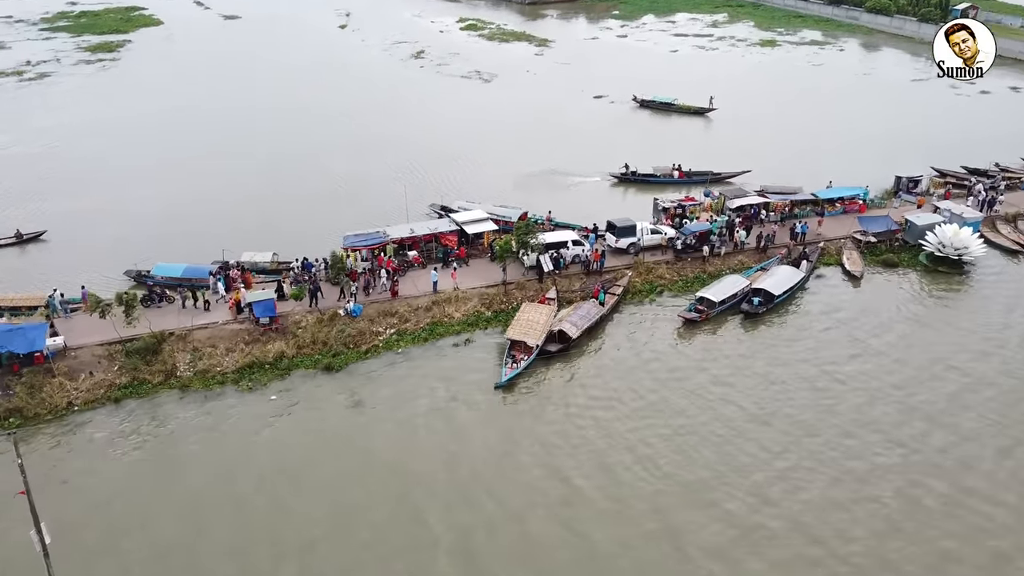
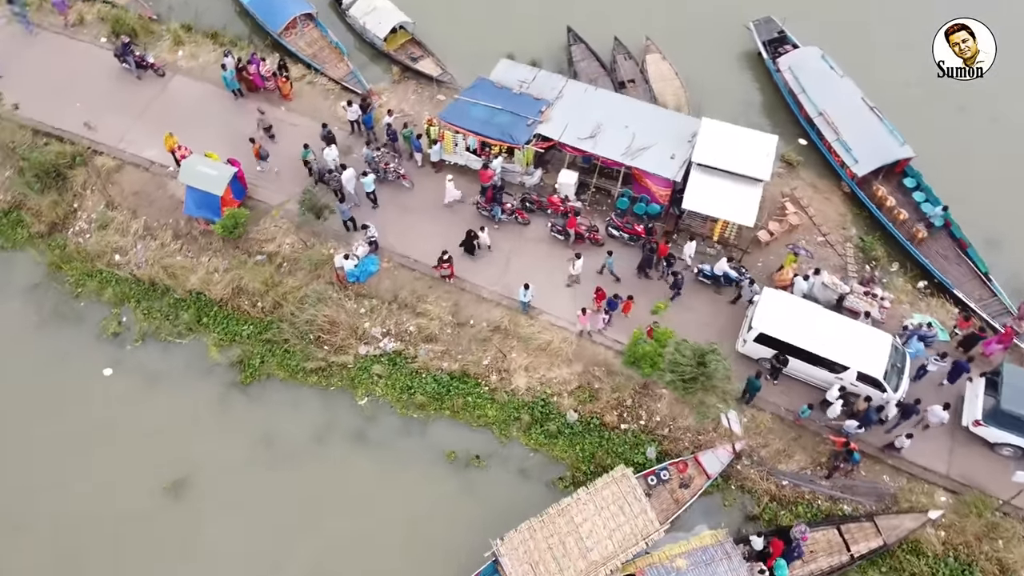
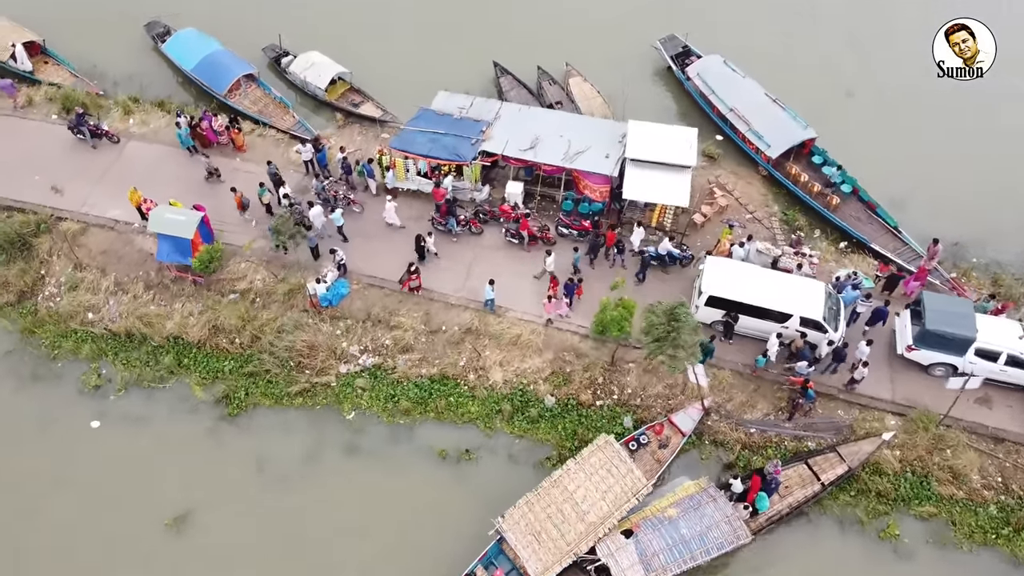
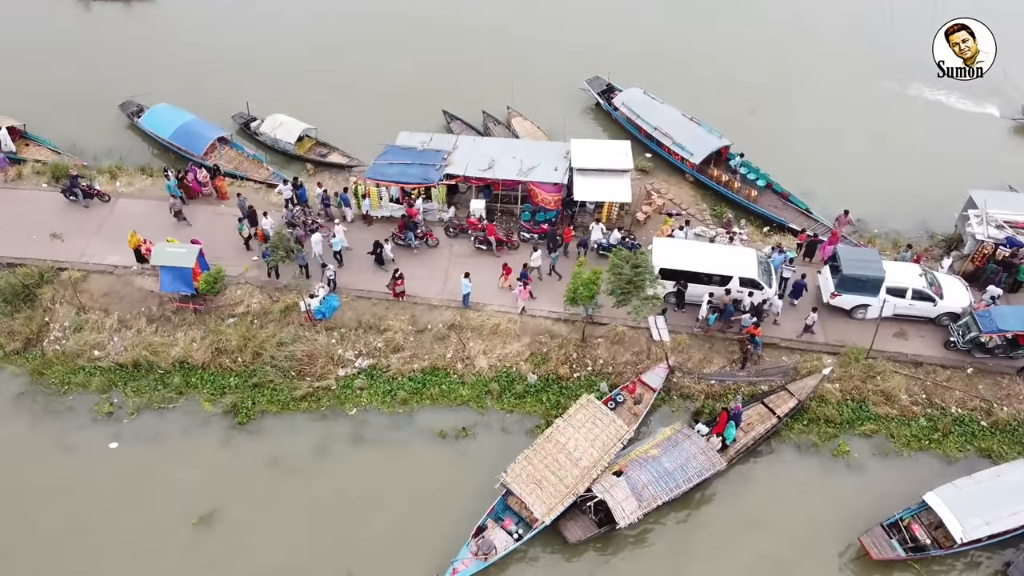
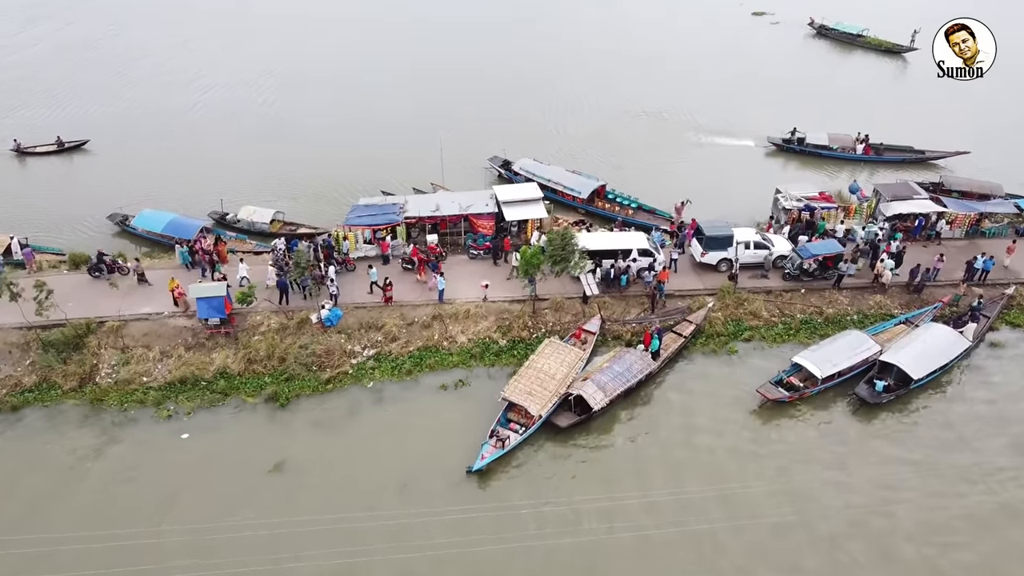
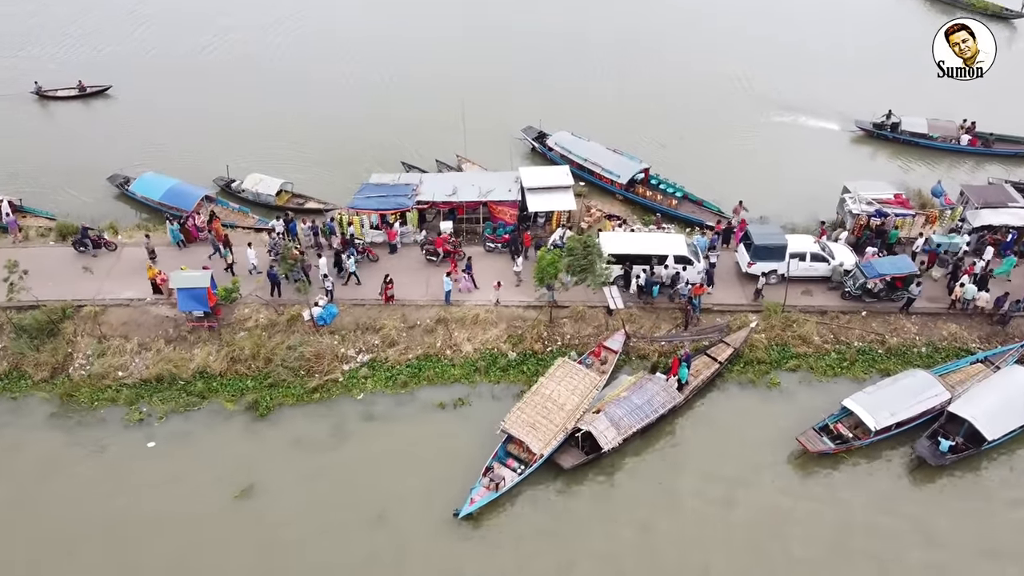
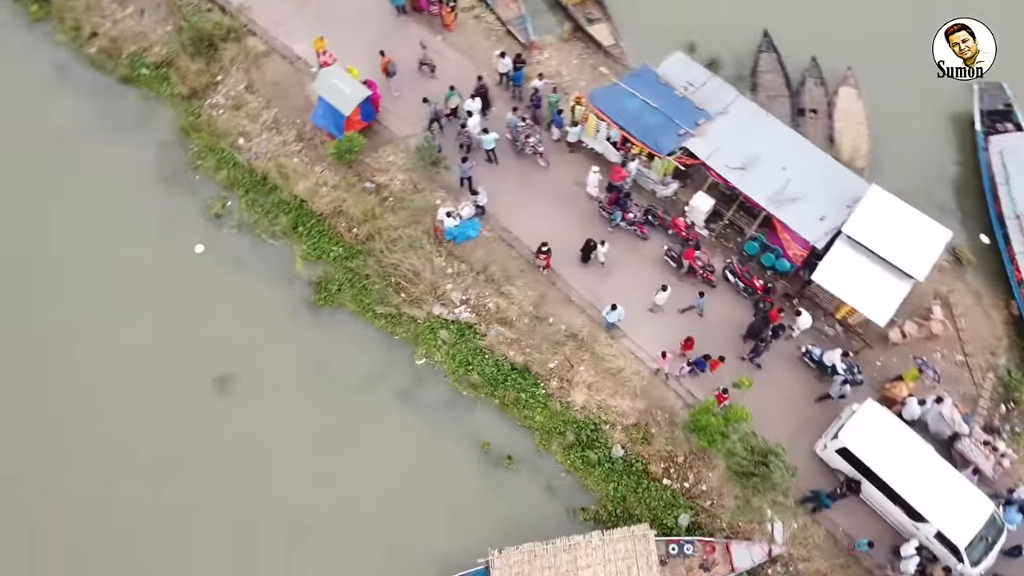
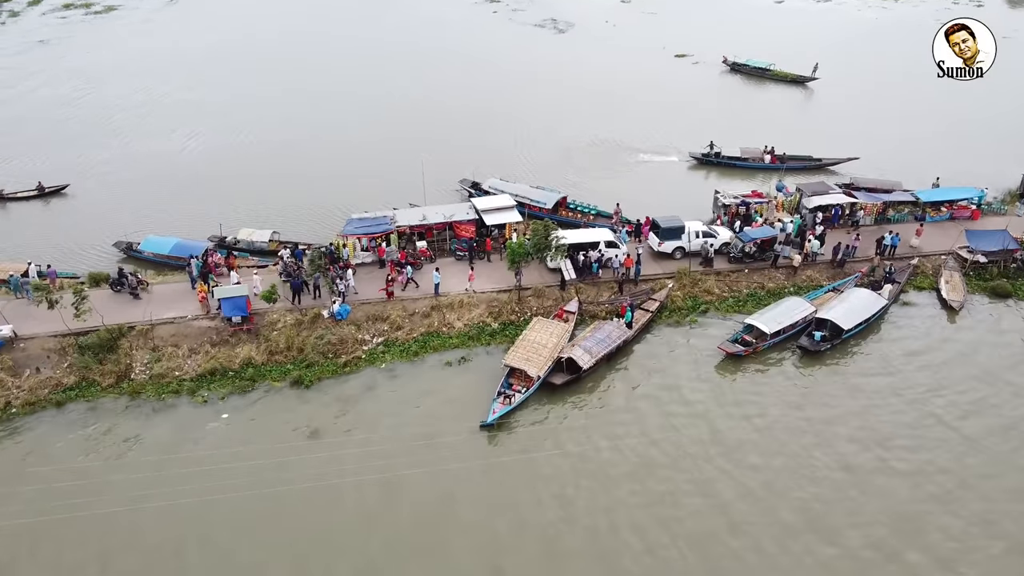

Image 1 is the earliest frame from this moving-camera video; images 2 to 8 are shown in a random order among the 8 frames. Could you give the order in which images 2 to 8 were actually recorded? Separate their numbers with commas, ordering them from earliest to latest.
8, 5, 6, 4, 3, 2, 7
